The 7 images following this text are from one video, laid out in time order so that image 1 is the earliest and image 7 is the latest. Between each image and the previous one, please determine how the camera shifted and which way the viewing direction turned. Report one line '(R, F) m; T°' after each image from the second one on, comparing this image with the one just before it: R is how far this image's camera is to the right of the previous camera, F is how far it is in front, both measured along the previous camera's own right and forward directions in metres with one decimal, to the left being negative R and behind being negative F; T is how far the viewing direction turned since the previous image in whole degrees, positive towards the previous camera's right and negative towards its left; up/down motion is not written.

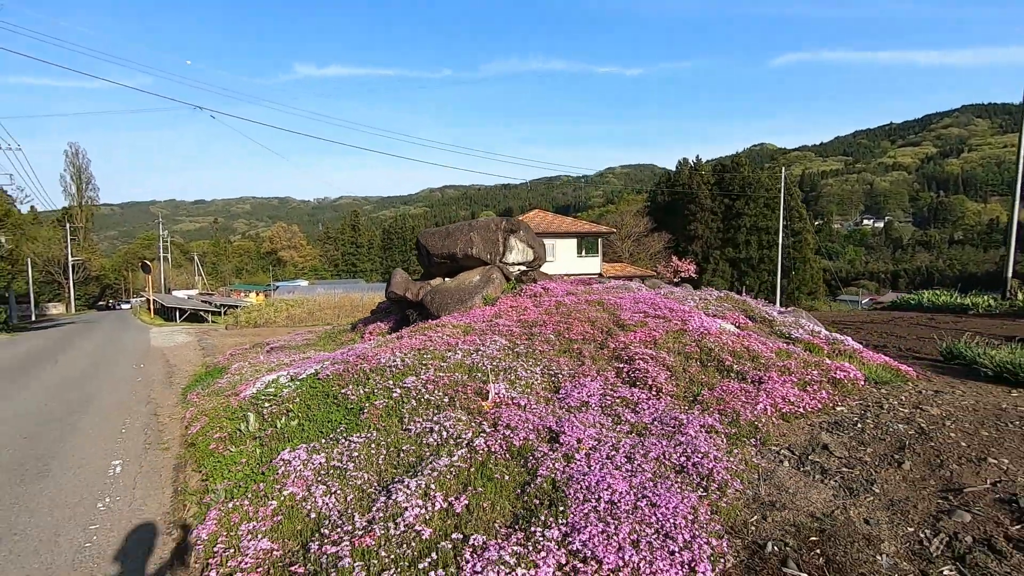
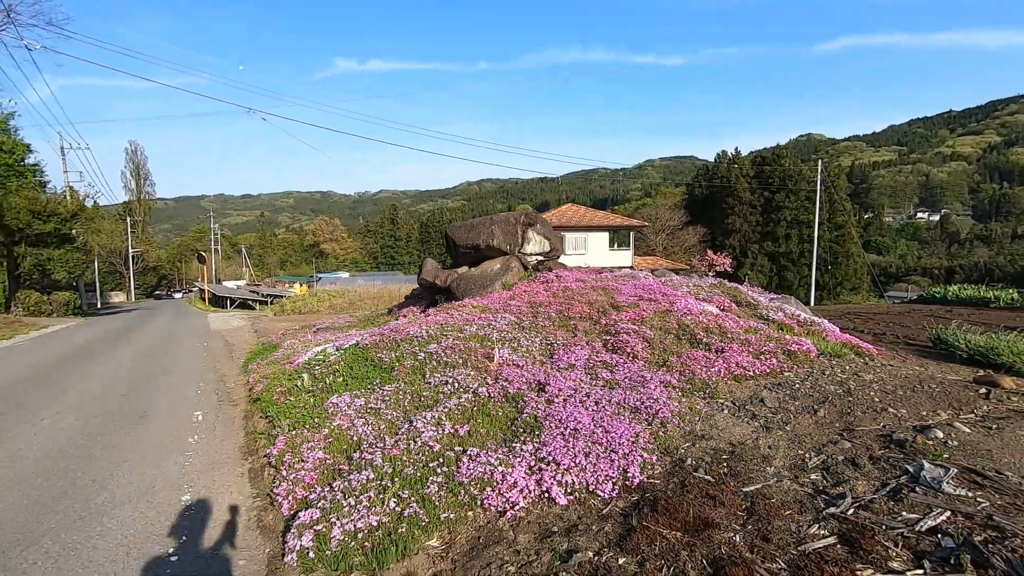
(+0.3, -1.0) m; -4°
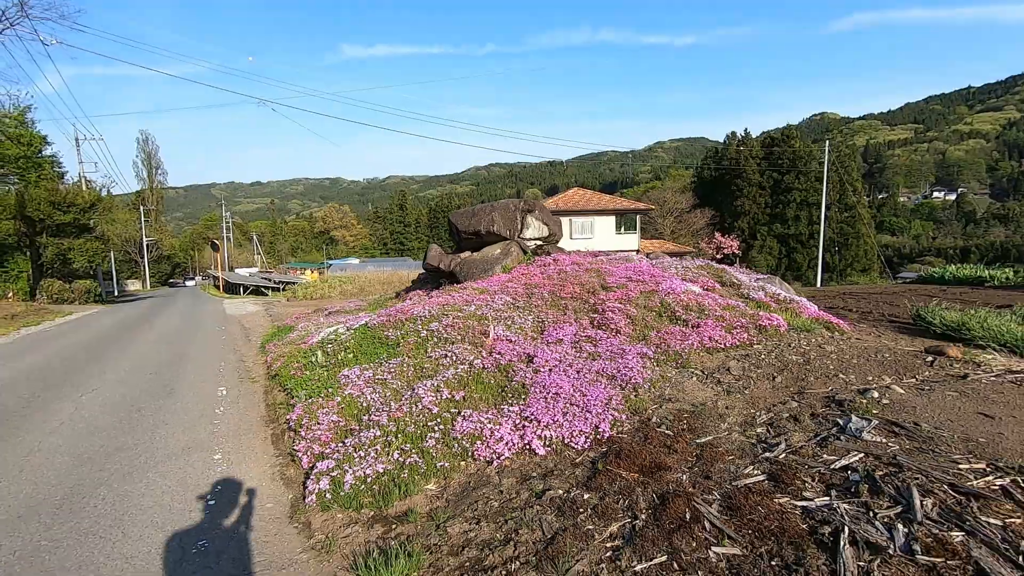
(+0.2, -0.5) m; -1°
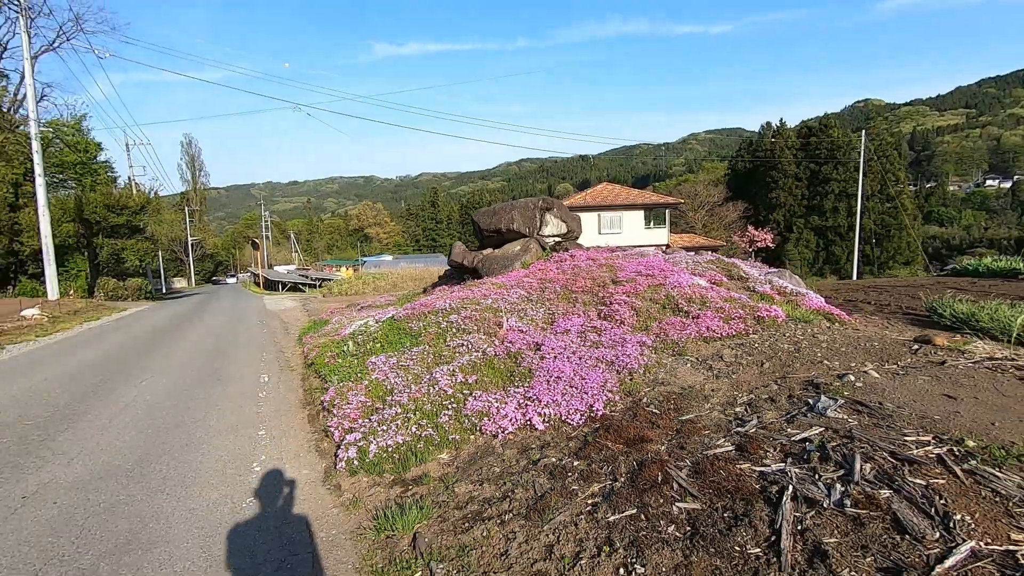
(+0.2, -0.5) m; -3°
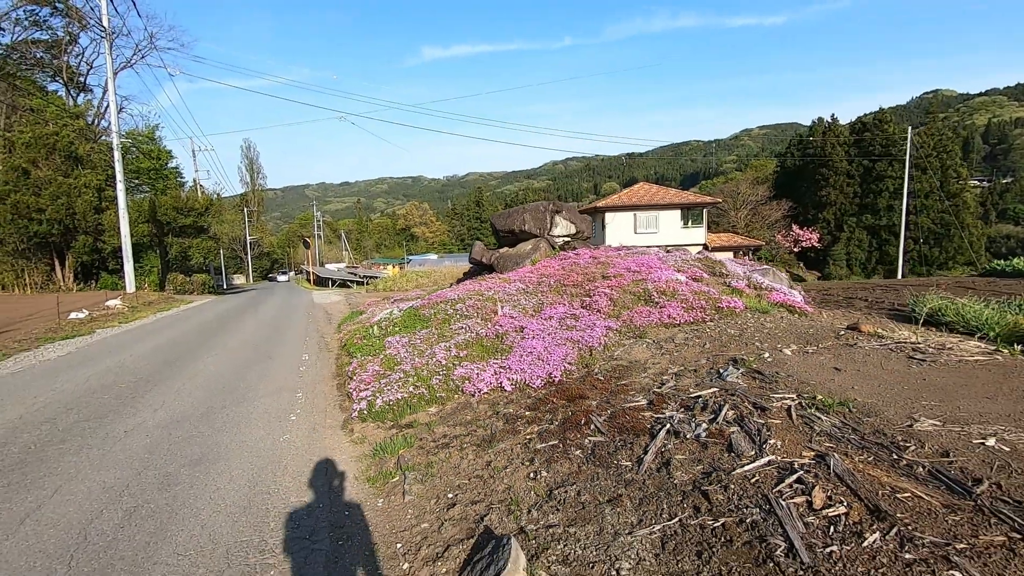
(+0.7, -1.1) m; -5°
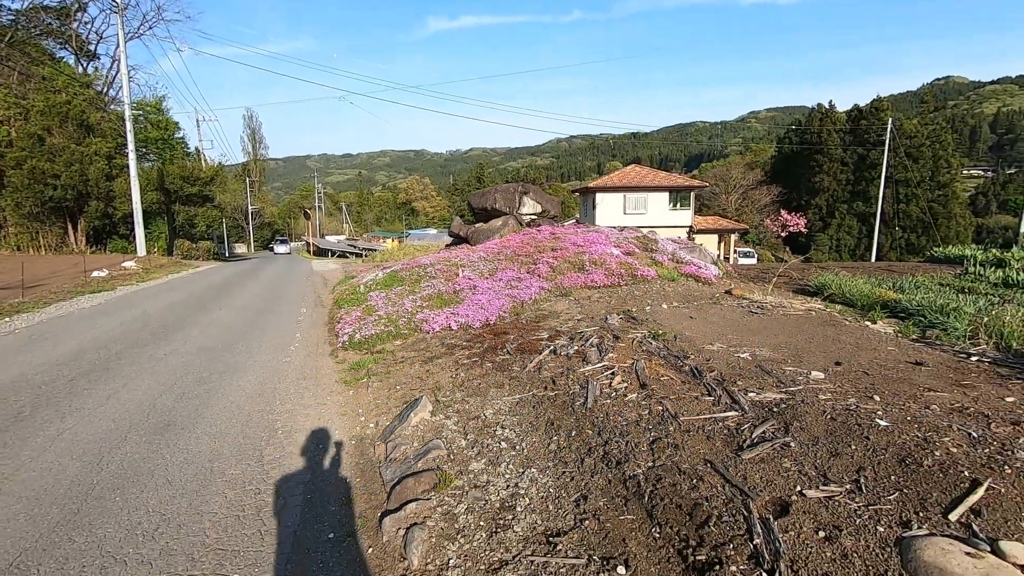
(+0.7, -1.7) m; 0°
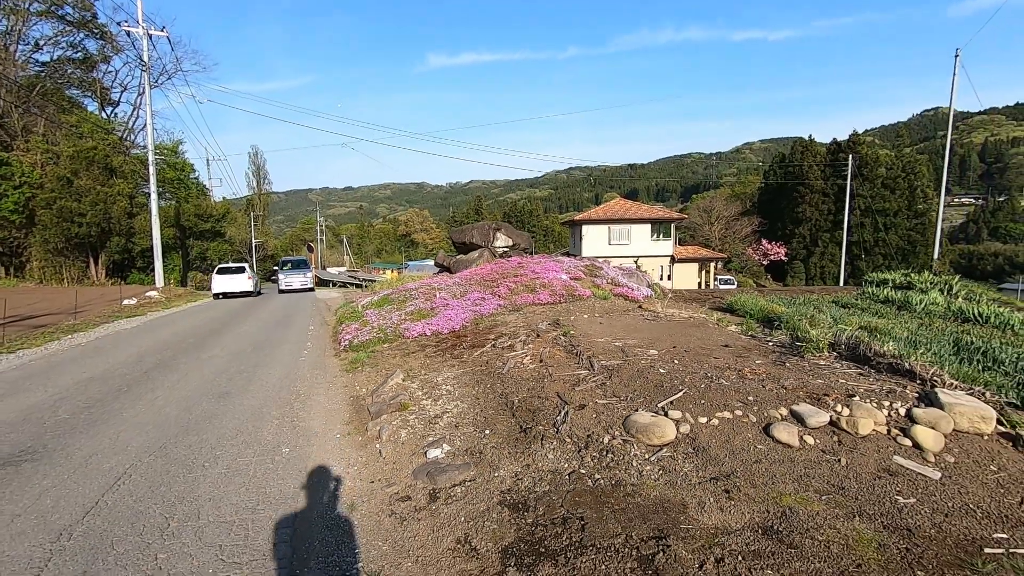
(+0.7, -2.4) m; 0°
